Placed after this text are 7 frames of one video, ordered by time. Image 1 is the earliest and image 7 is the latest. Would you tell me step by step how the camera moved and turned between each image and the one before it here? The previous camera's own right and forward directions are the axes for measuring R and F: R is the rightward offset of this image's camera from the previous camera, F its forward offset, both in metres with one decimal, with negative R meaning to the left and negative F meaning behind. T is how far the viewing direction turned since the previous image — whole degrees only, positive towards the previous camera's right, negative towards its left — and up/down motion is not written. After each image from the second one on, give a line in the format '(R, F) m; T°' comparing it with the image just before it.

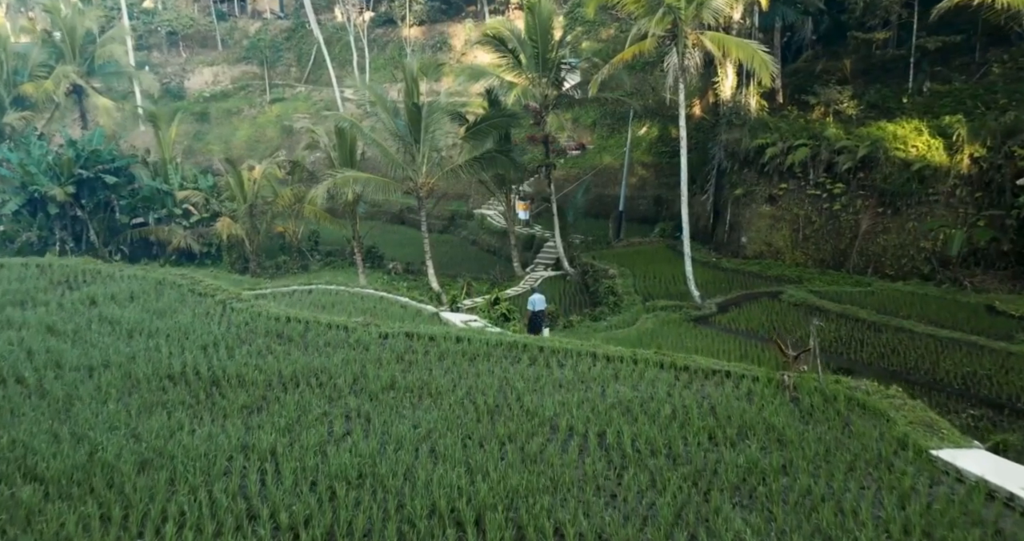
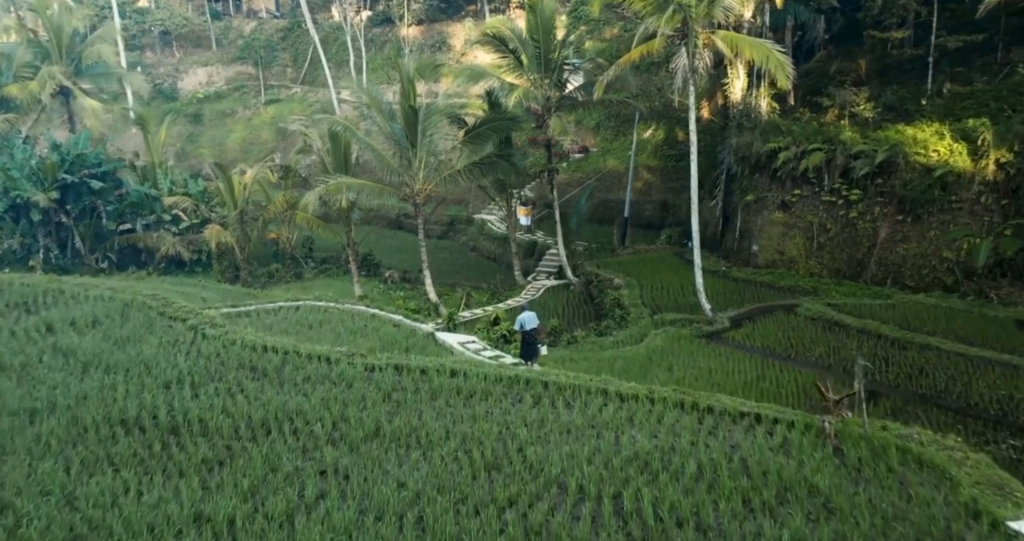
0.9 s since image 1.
(0.0, +0.8) m; 0°
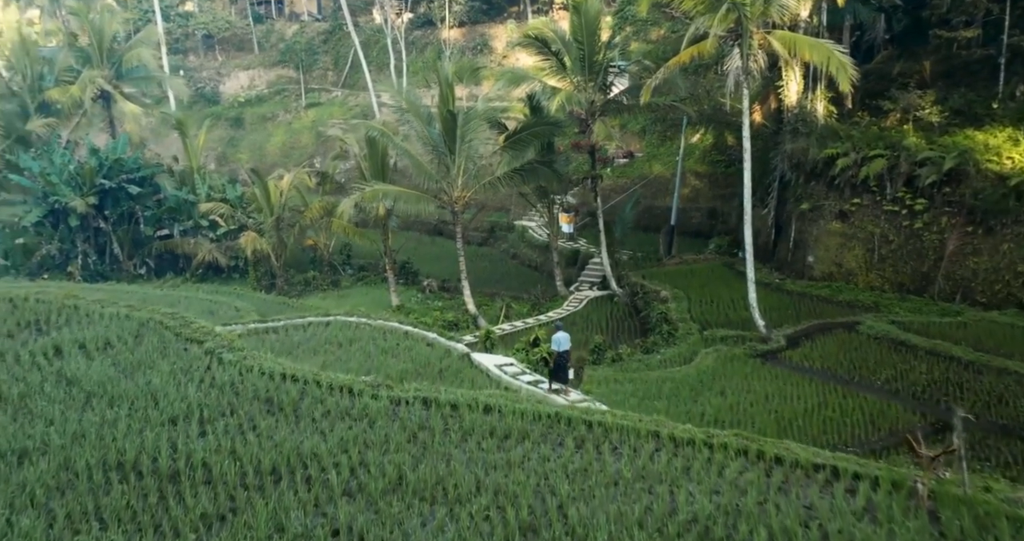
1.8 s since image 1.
(0.0, +0.7) m; -3°
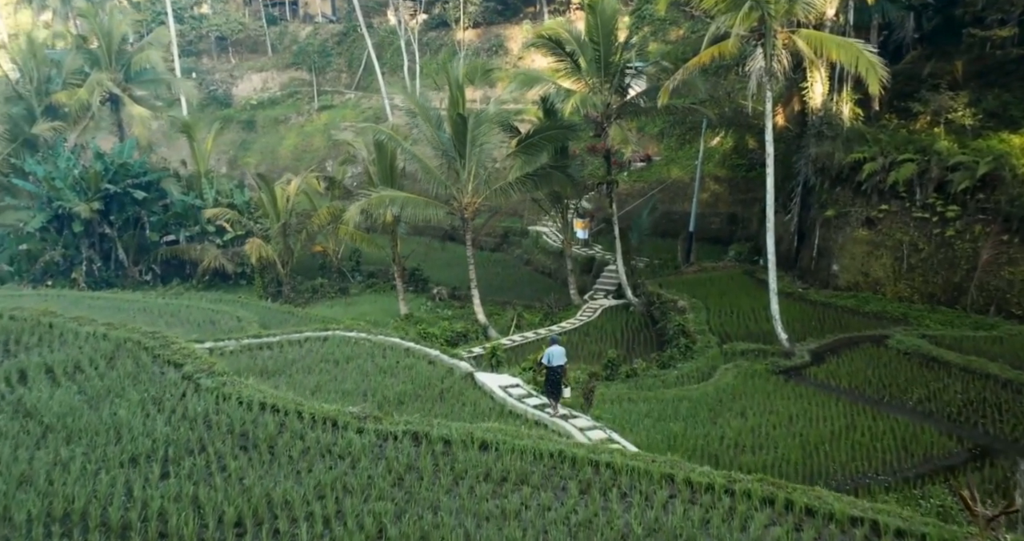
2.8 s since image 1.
(+0.1, +0.6) m; -1°
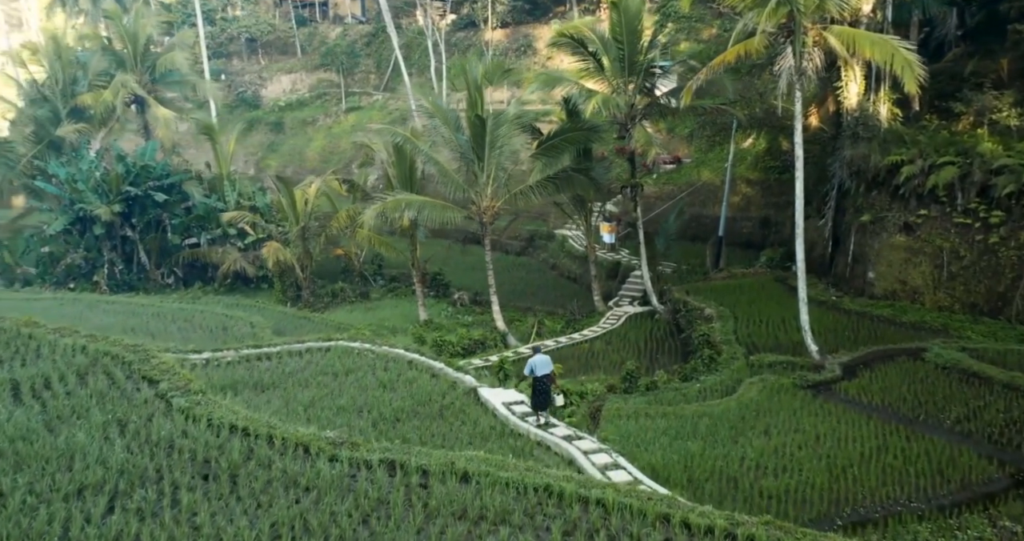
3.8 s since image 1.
(+0.3, +0.5) m; -2°
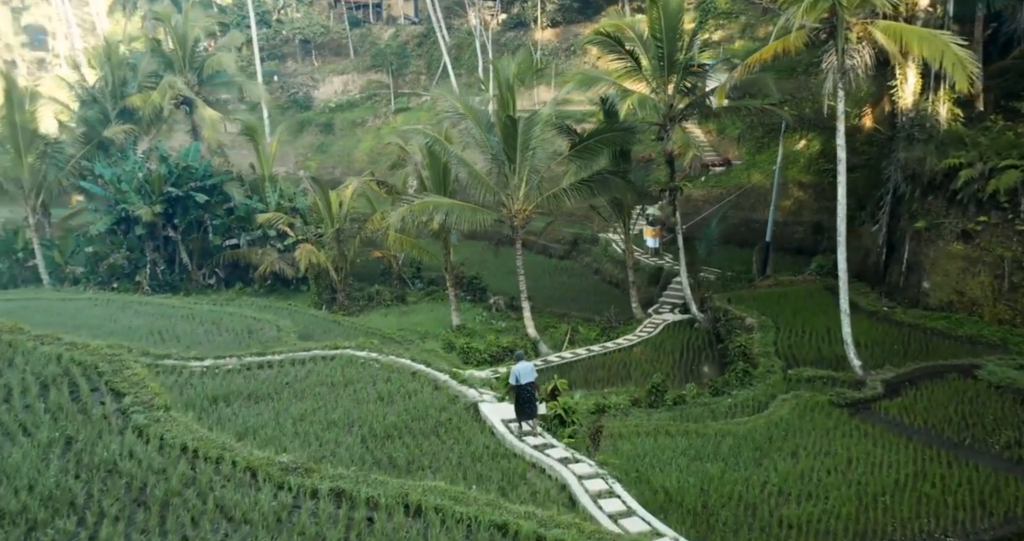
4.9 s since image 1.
(+0.6, +0.5) m; -4°
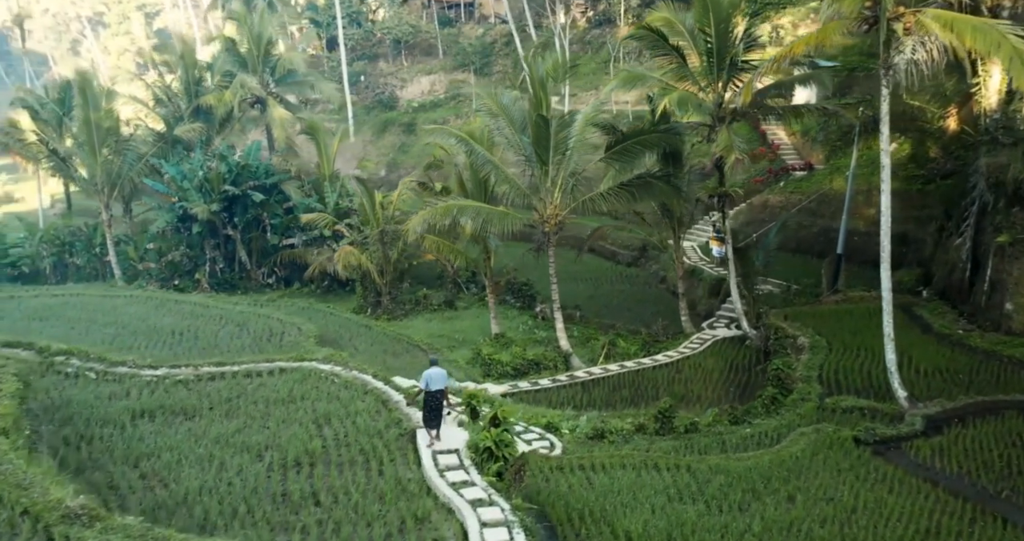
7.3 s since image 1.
(+1.6, +0.9) m; -8°
